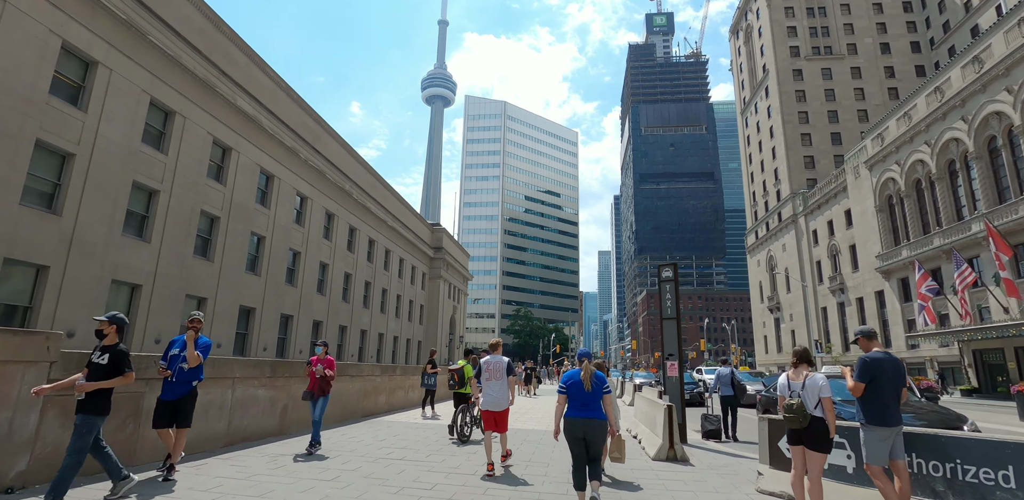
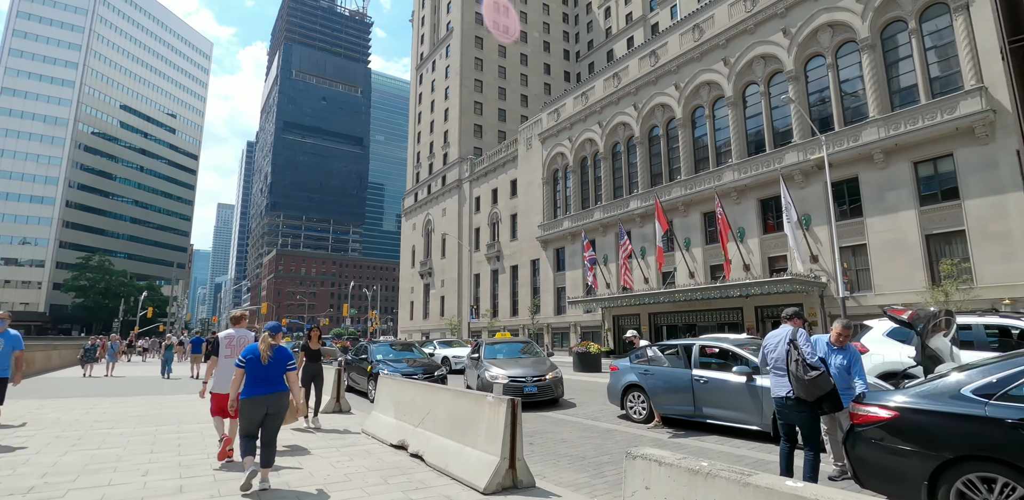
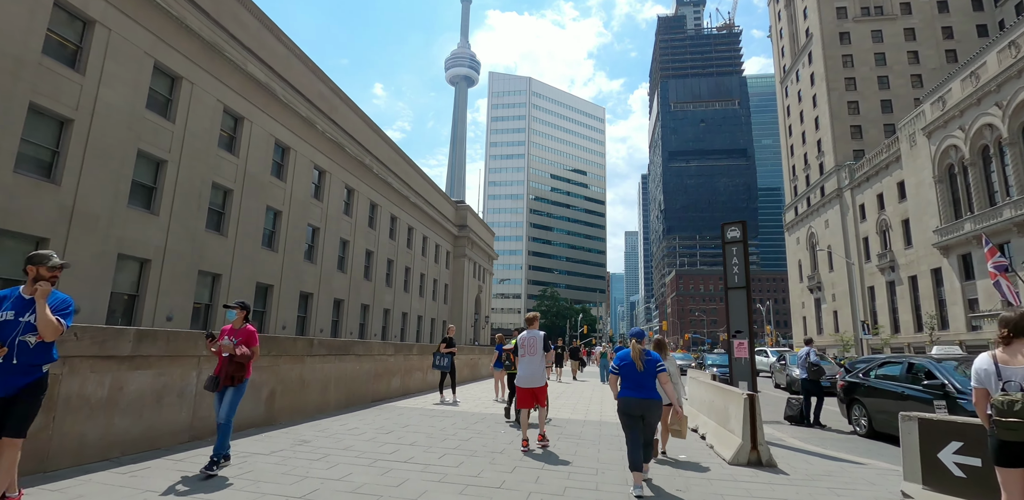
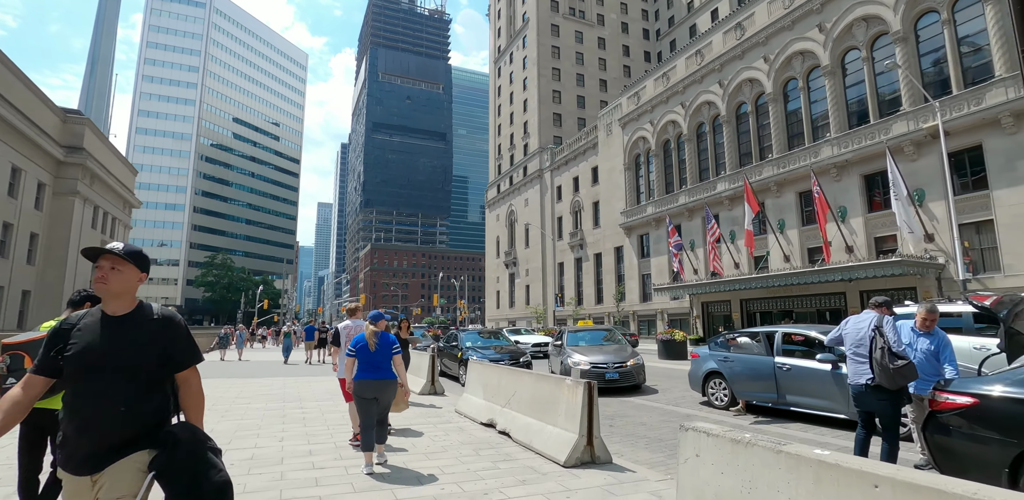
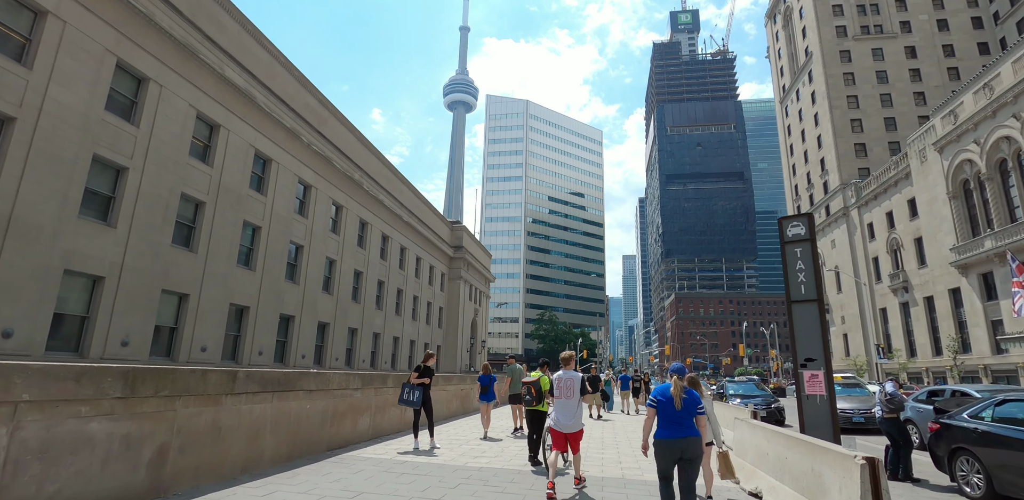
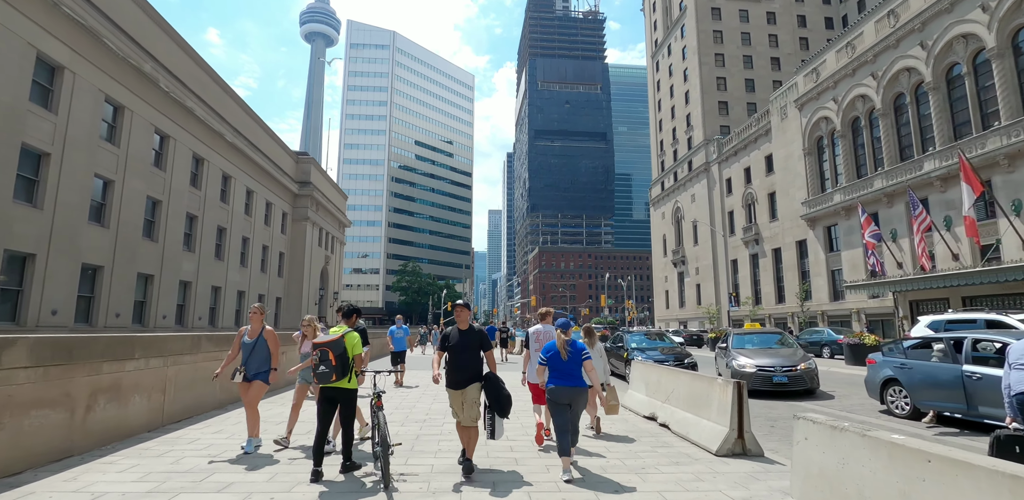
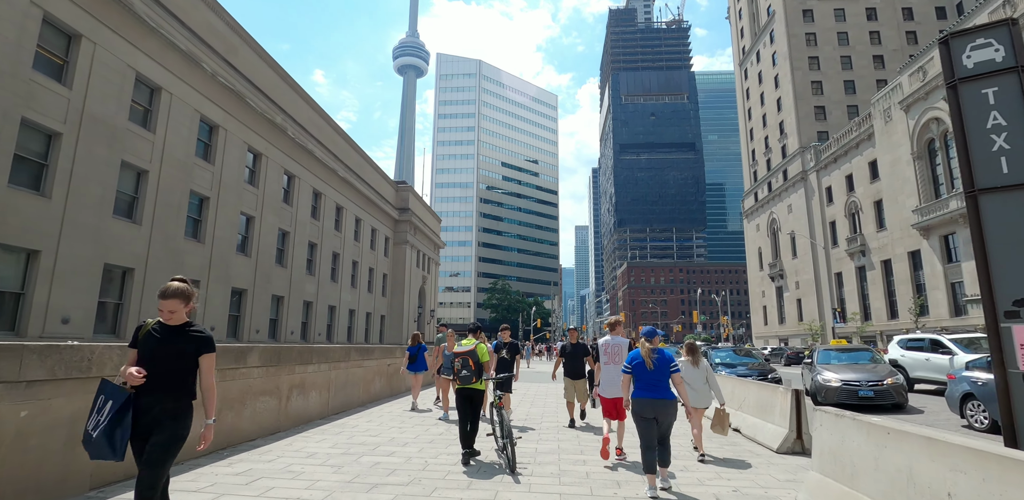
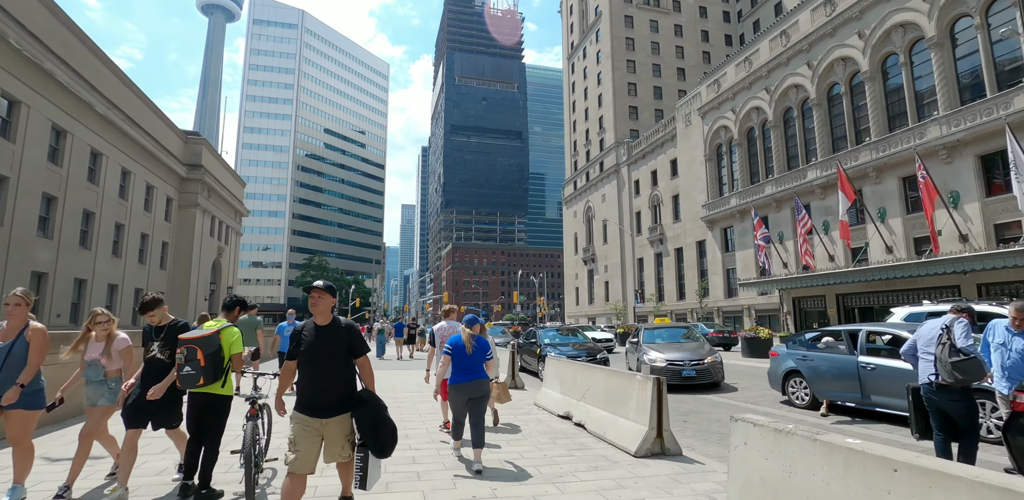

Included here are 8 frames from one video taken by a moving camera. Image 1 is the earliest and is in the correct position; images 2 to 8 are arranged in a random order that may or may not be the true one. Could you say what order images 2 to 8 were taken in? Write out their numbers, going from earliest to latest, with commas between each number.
3, 5, 7, 6, 8, 4, 2
